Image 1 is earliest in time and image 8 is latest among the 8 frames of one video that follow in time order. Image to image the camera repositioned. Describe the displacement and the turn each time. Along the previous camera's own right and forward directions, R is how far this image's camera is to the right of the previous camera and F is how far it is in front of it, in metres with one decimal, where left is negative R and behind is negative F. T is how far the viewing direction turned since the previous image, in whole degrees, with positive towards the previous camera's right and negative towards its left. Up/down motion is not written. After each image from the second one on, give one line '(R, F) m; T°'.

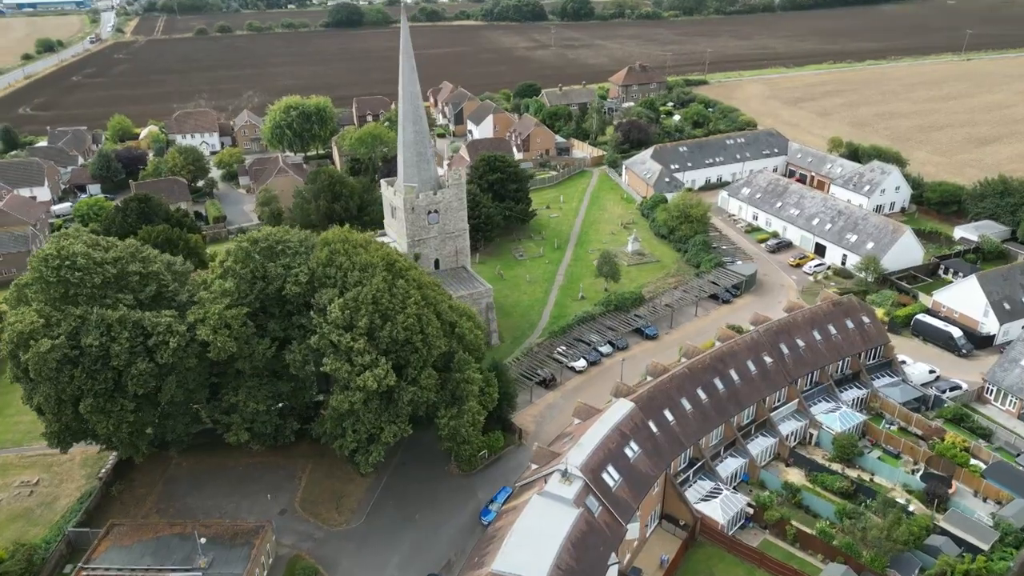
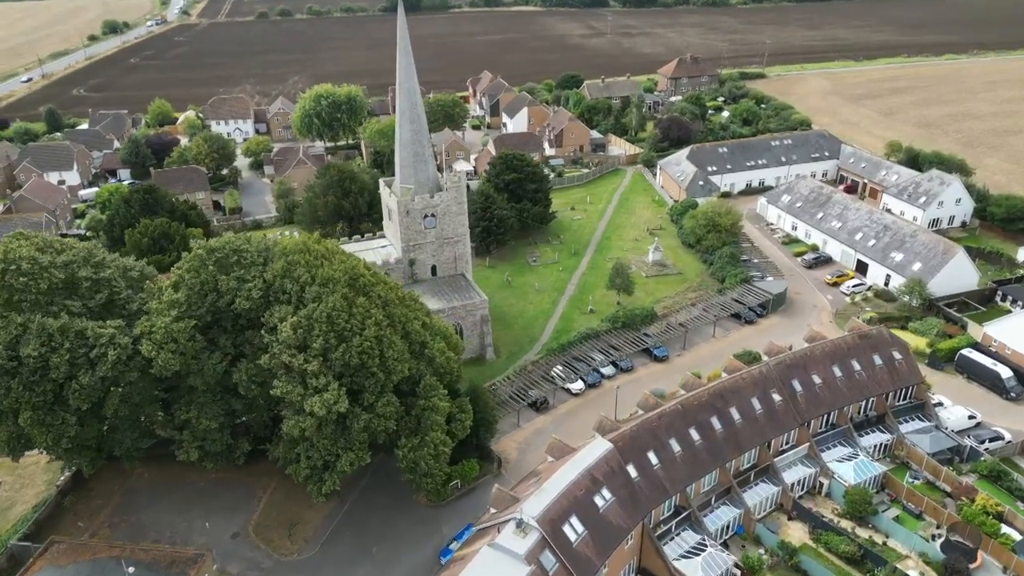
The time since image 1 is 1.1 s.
(+5.0, +4.3) m; -5°
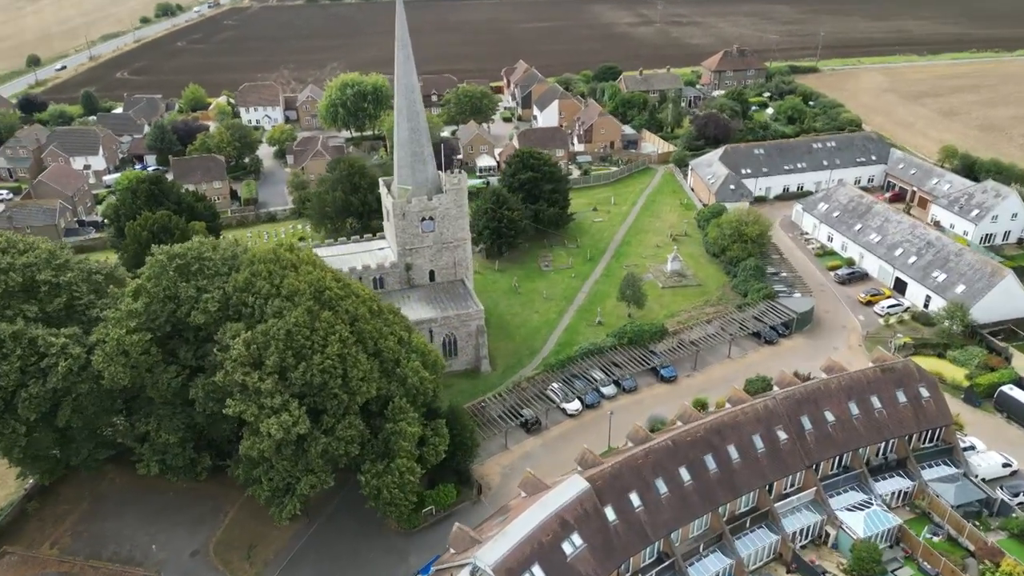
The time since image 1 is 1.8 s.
(+3.8, +3.4) m; -4°
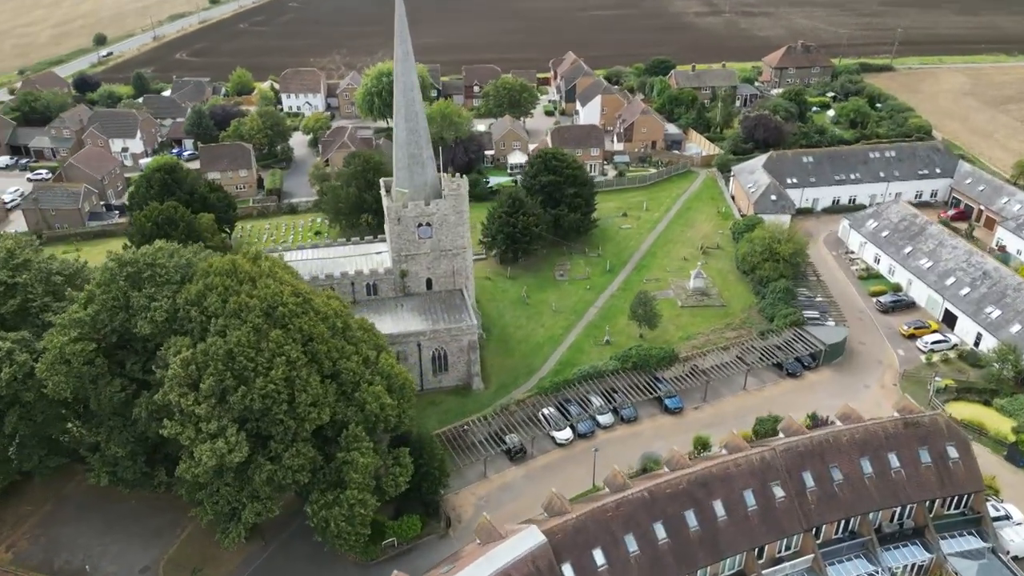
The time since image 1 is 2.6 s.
(+4.8, +3.7) m; -5°
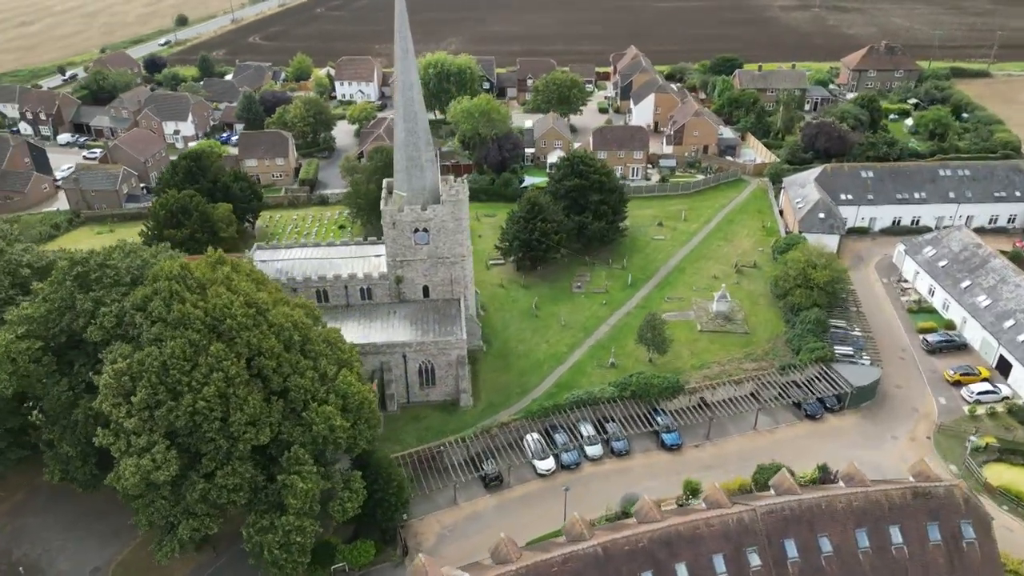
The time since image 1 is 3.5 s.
(+5.5, +3.3) m; -6°
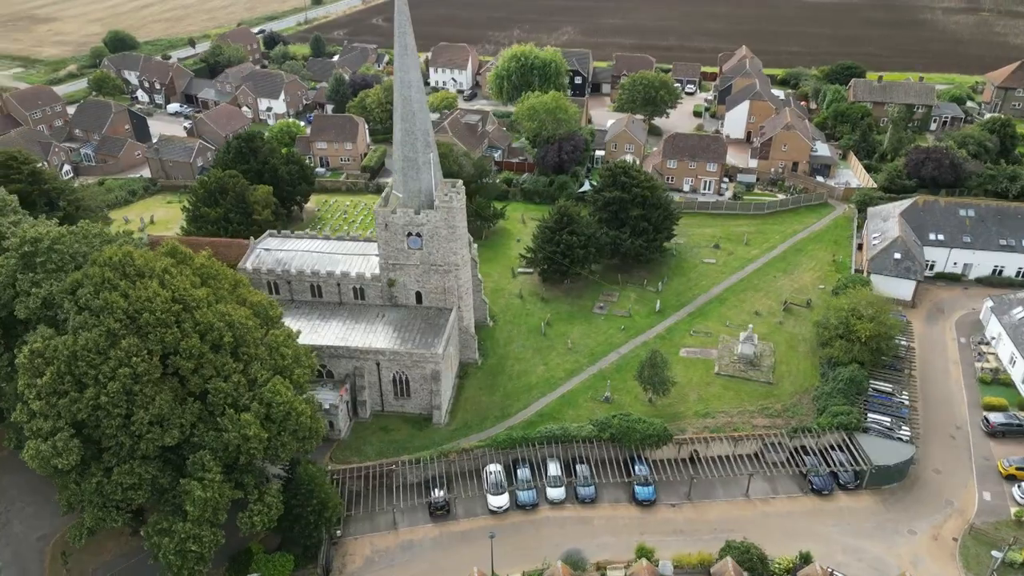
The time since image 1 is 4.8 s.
(+9.1, +4.1) m; -10°
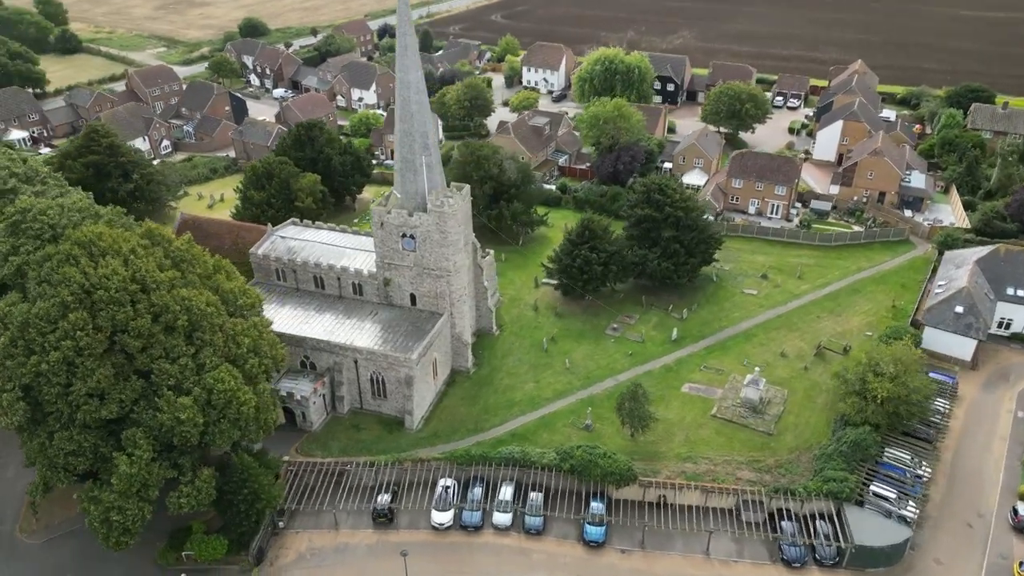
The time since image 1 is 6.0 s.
(+9.1, +2.4) m; -10°
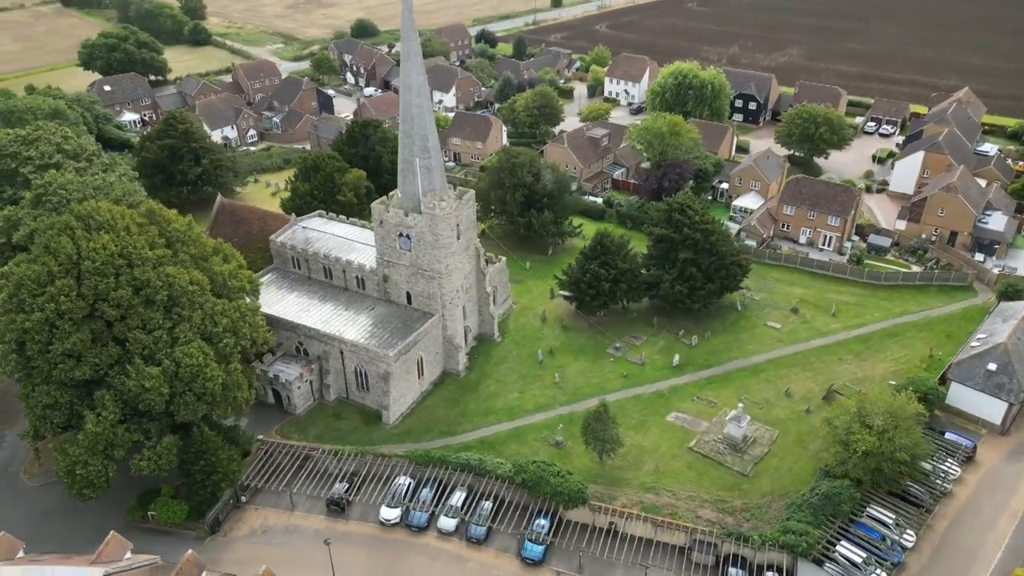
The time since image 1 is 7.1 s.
(+8.3, +0.8) m; -9°
